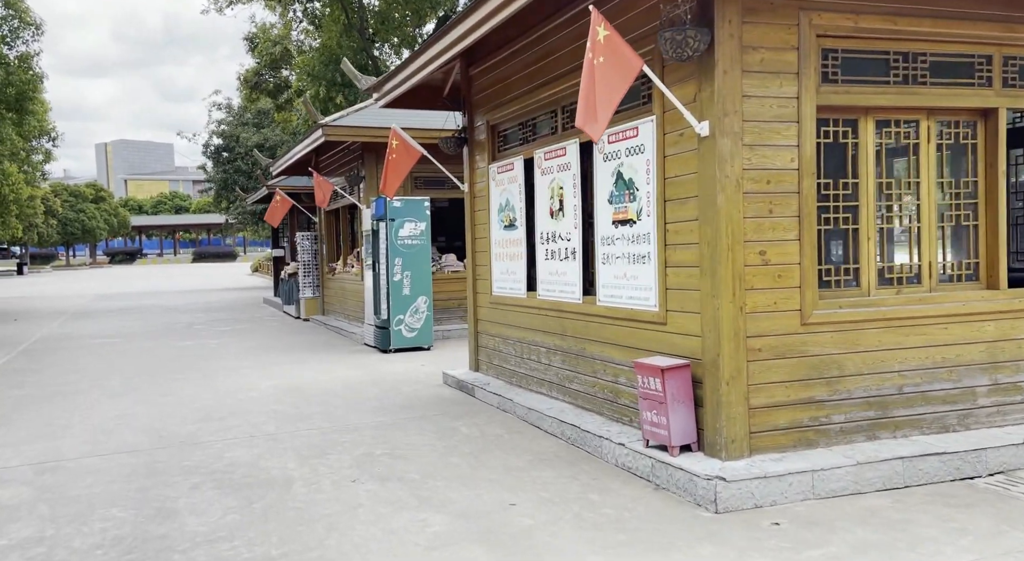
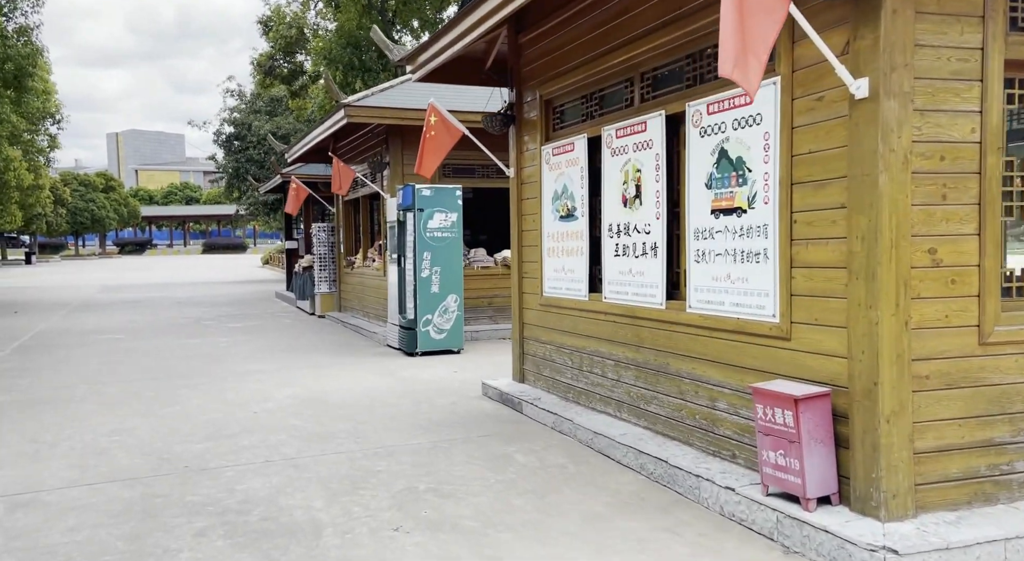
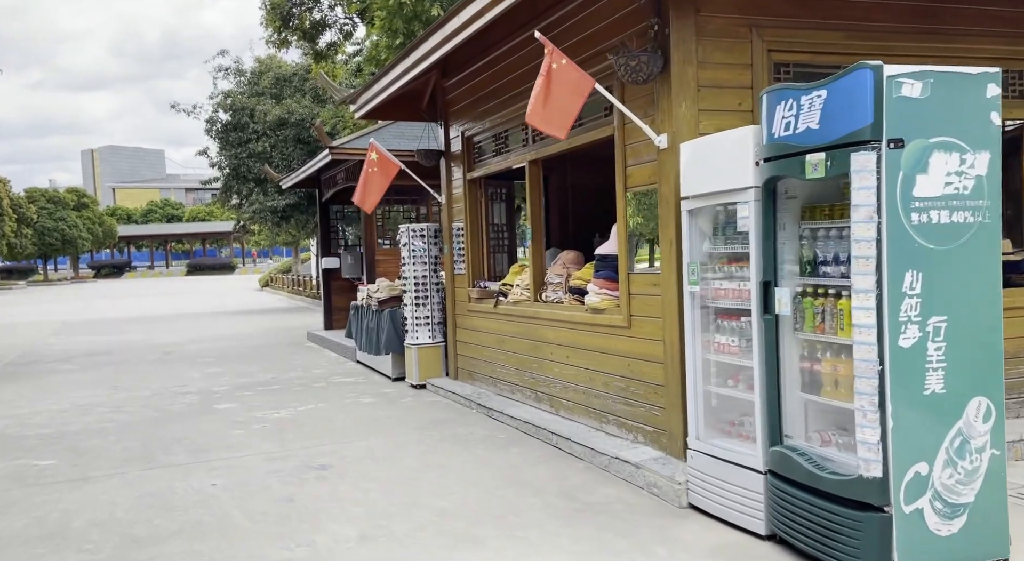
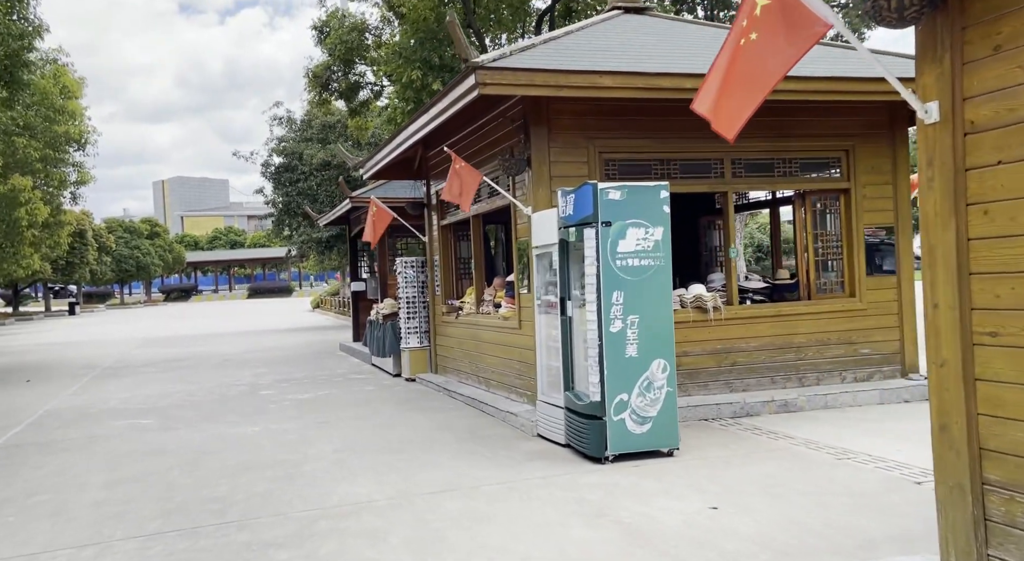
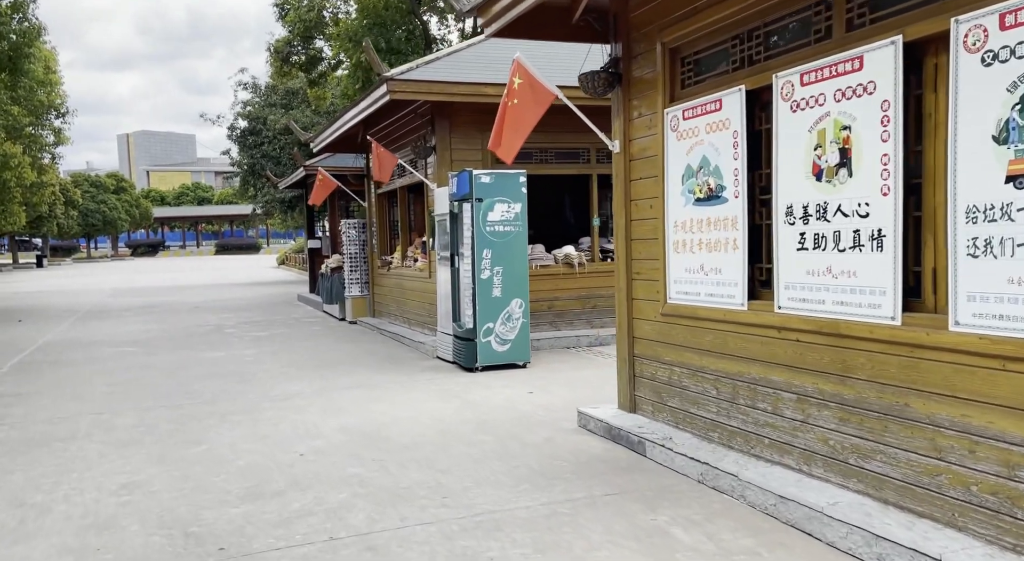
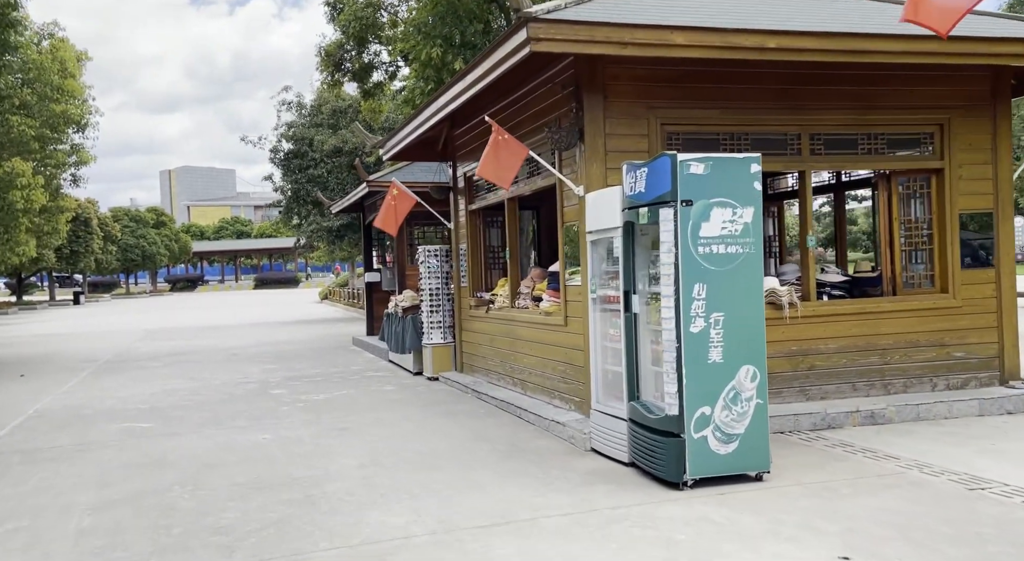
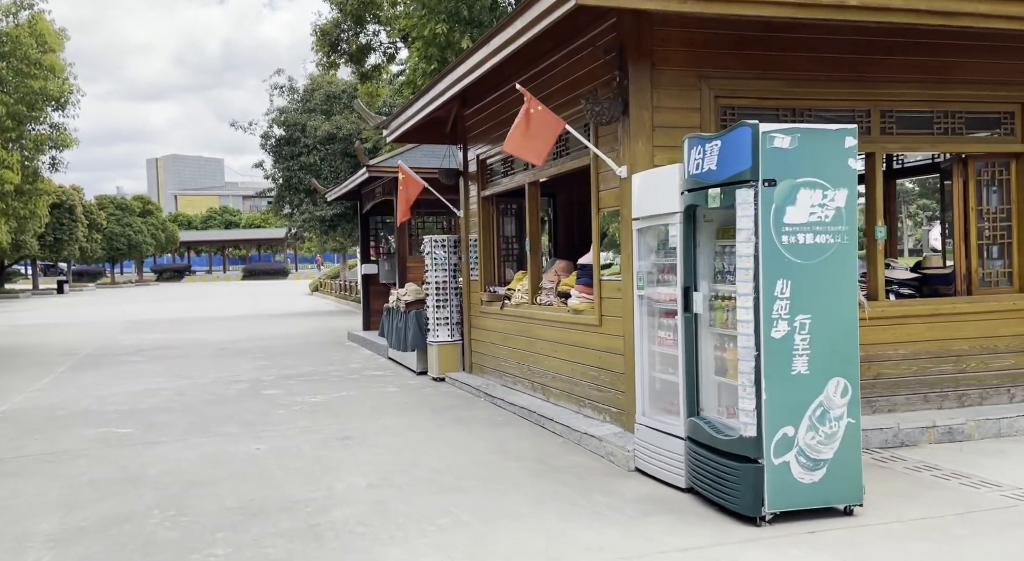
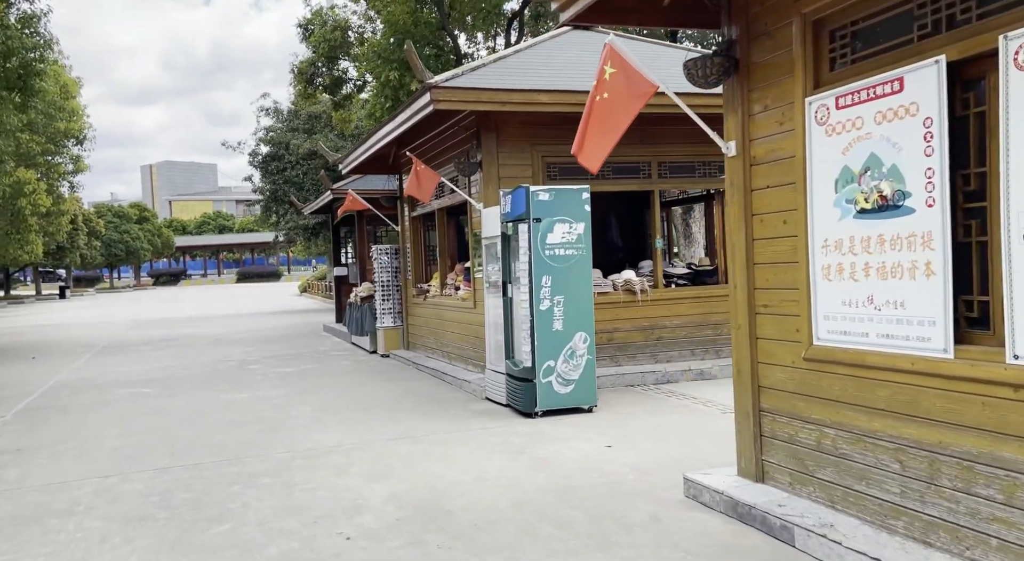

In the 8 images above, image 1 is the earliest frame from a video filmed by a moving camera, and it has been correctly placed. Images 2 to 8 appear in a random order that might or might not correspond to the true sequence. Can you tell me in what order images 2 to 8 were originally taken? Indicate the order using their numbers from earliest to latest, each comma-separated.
2, 5, 8, 4, 6, 7, 3
